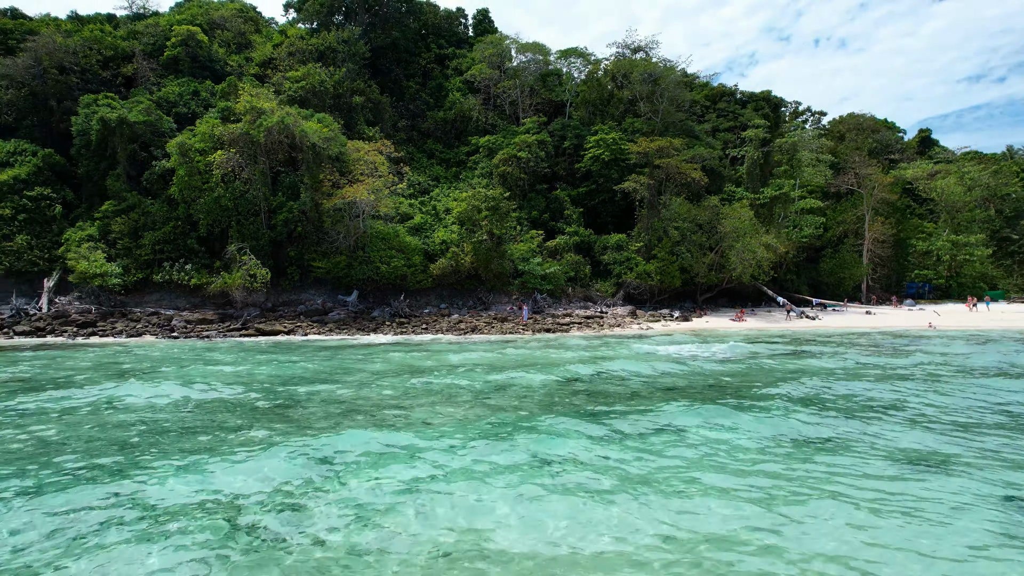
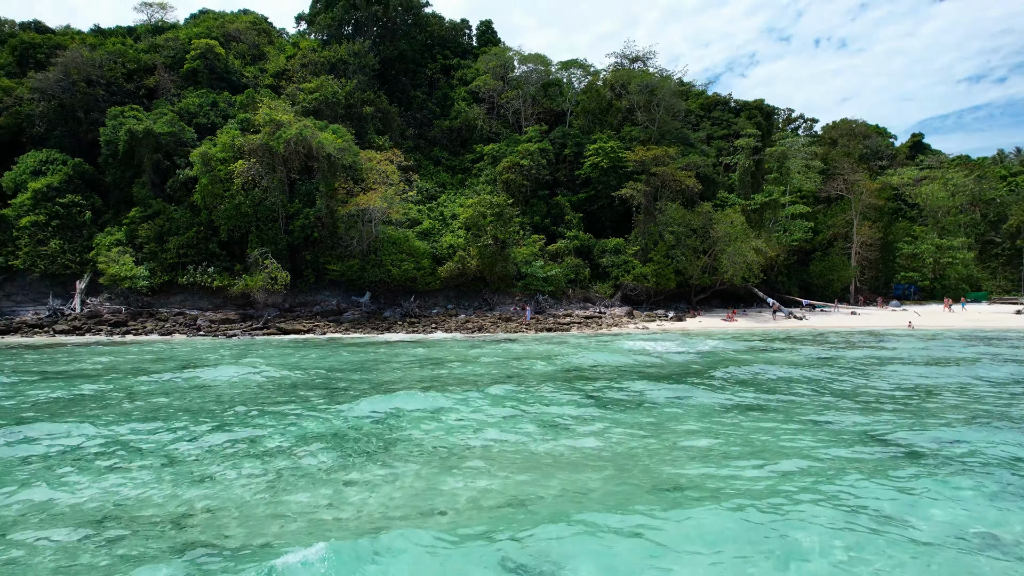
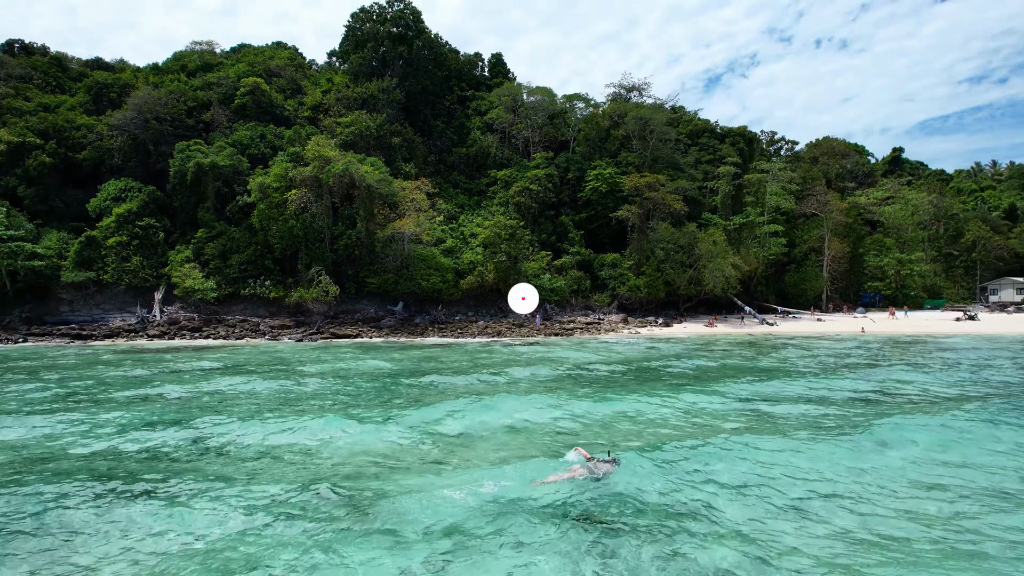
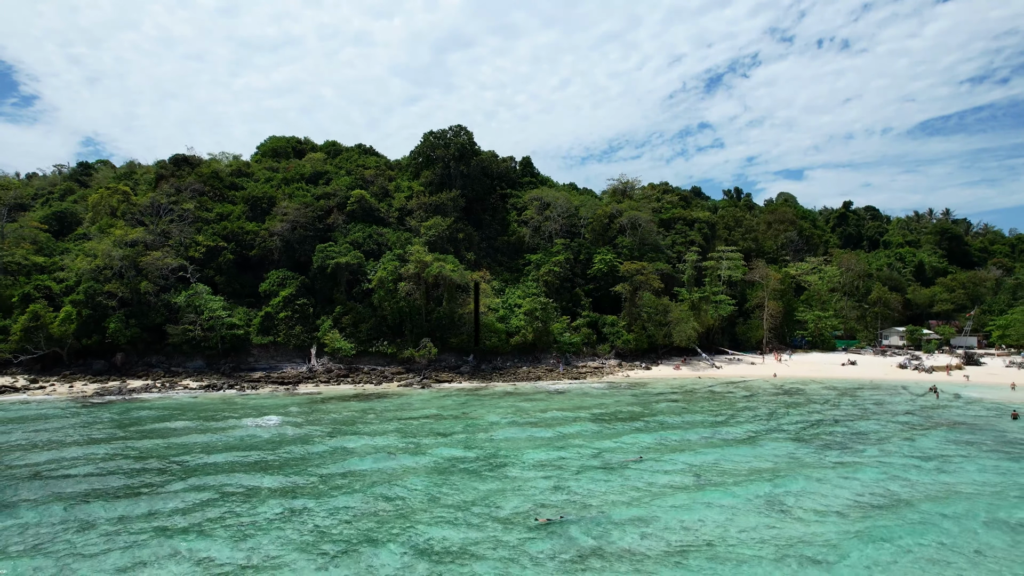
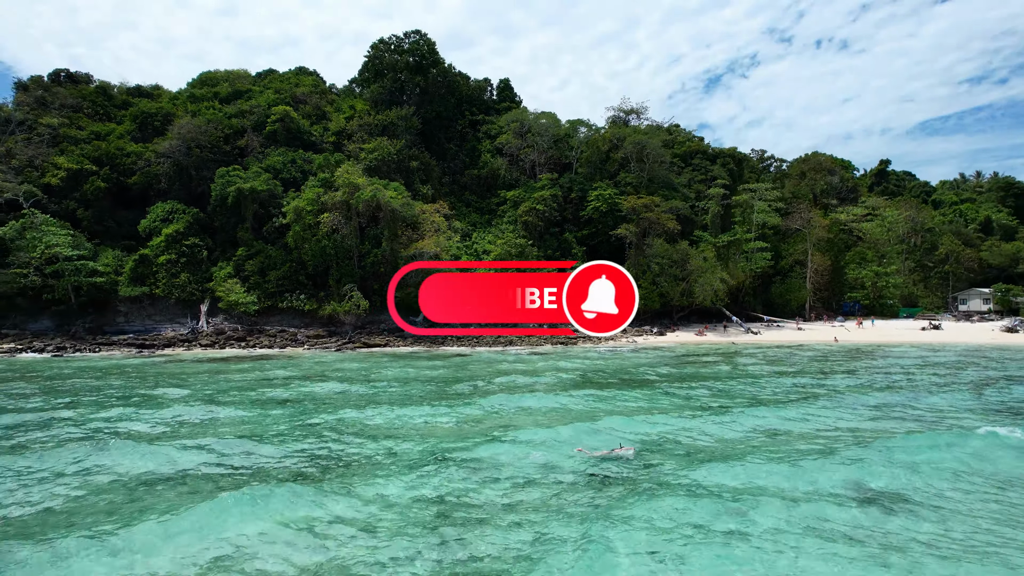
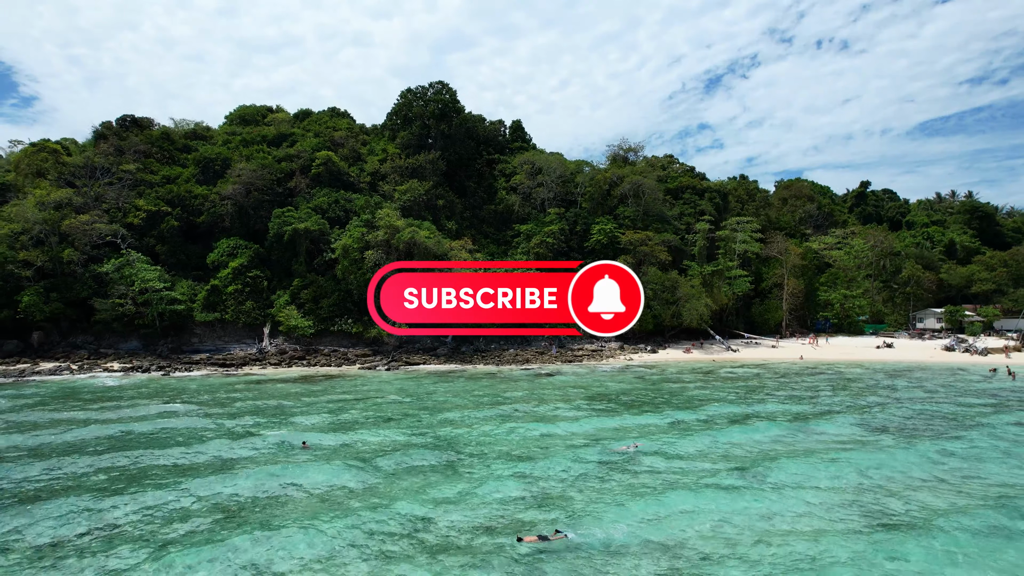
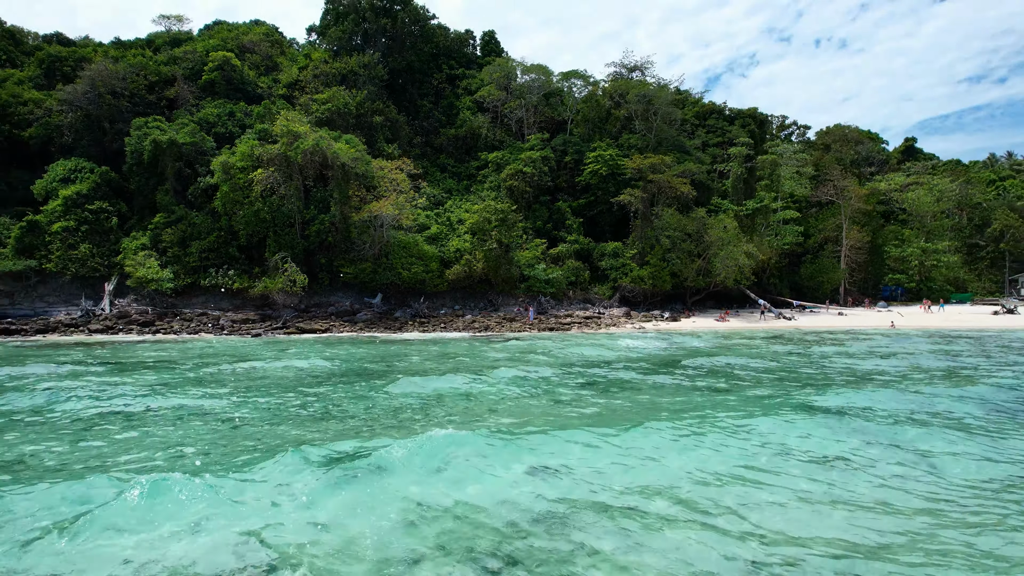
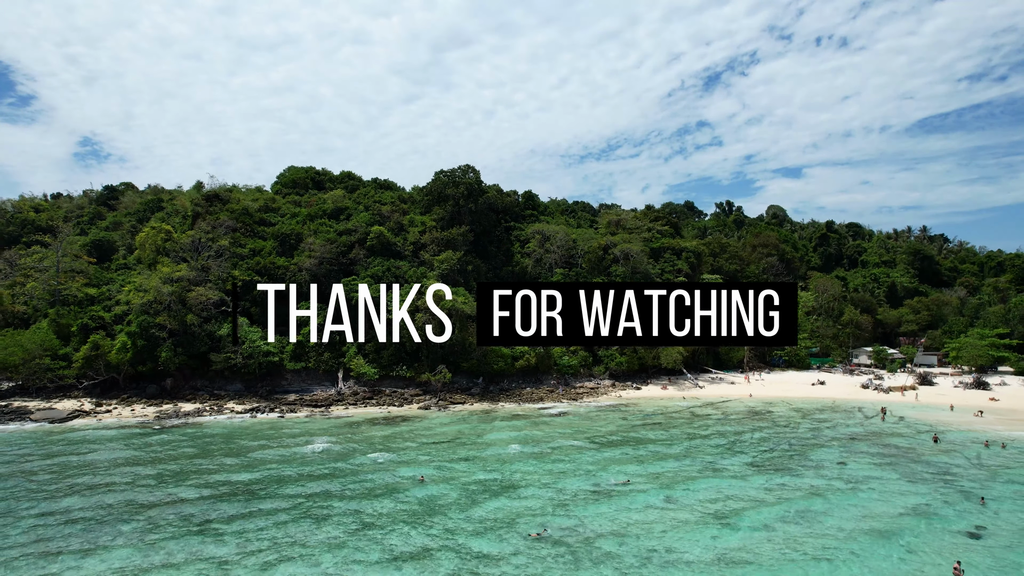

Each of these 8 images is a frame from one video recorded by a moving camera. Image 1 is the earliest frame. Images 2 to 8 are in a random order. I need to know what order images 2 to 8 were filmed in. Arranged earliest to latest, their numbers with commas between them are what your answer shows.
2, 7, 3, 5, 6, 4, 8
